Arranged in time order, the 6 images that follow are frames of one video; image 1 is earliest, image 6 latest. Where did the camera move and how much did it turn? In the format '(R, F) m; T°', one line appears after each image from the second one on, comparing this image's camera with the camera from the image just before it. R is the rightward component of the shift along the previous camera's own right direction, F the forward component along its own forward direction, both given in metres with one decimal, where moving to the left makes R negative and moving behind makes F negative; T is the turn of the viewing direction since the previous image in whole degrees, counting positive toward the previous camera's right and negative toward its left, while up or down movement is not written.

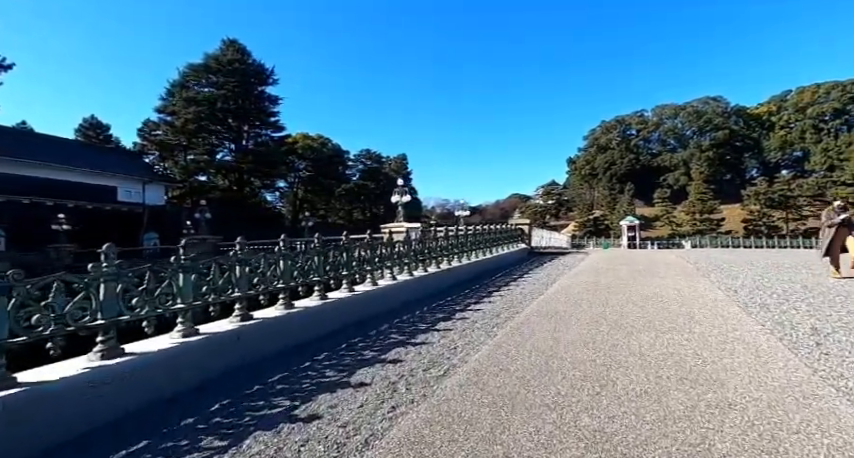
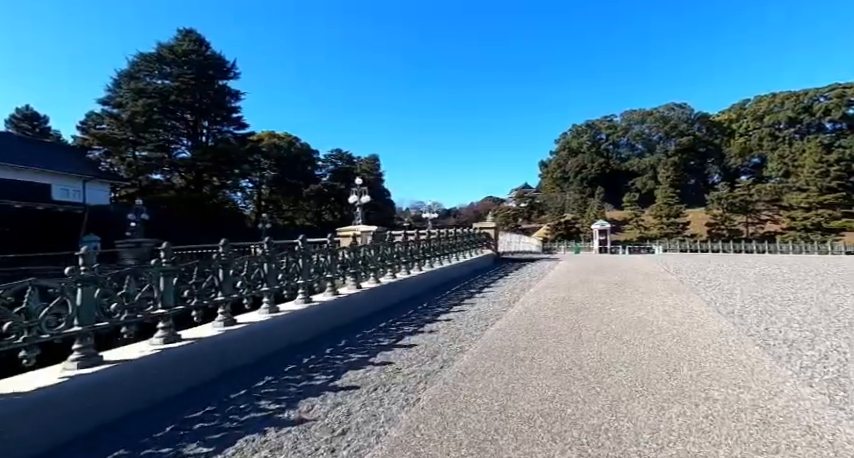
(+0.3, +0.6) m; +4°
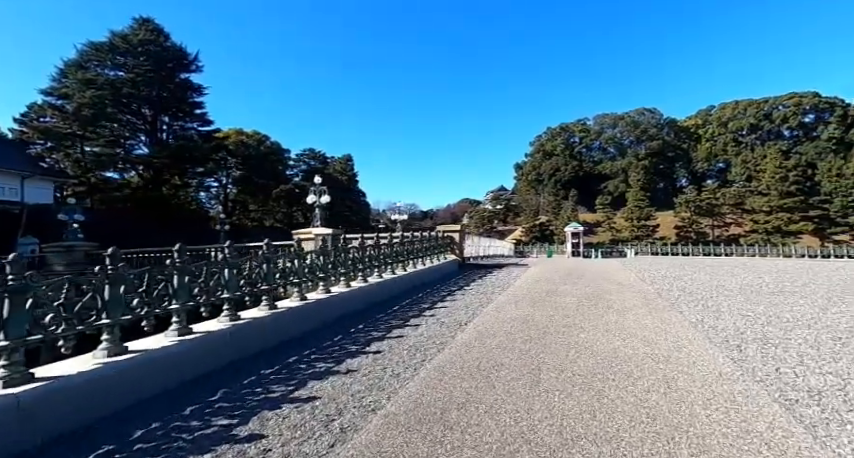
(+0.3, +0.4) m; +3°
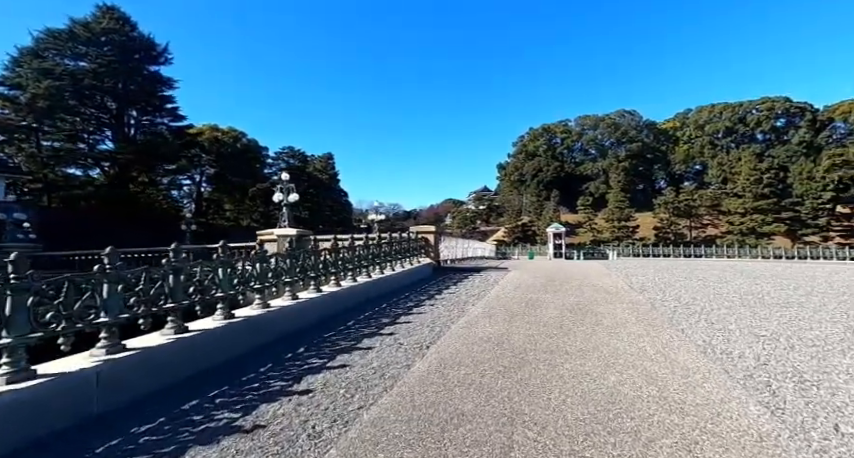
(+0.1, +0.4) m; +3°
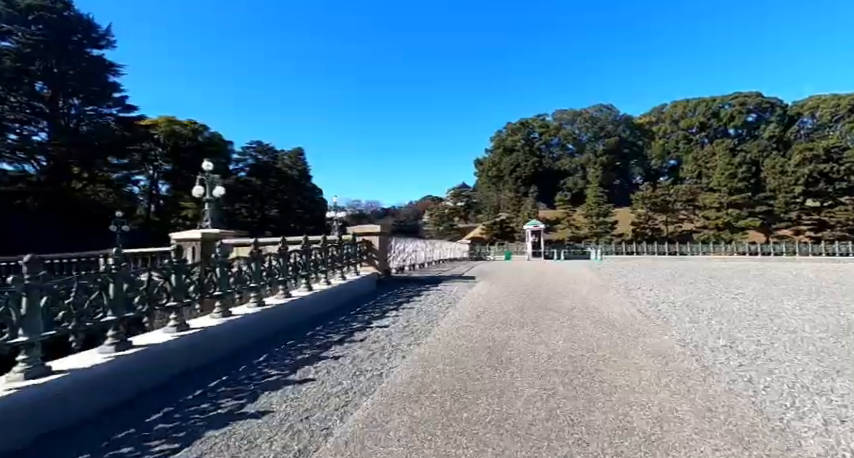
(+0.3, +1.0) m; +3°
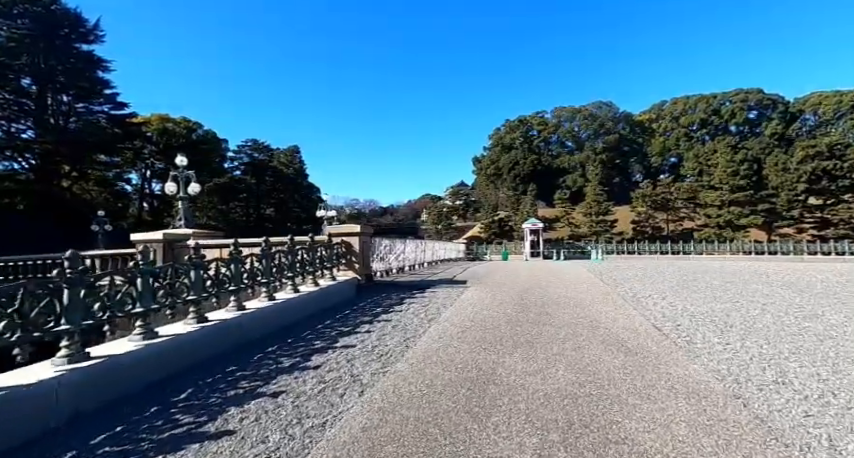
(+0.1, +0.3) m; 0°
